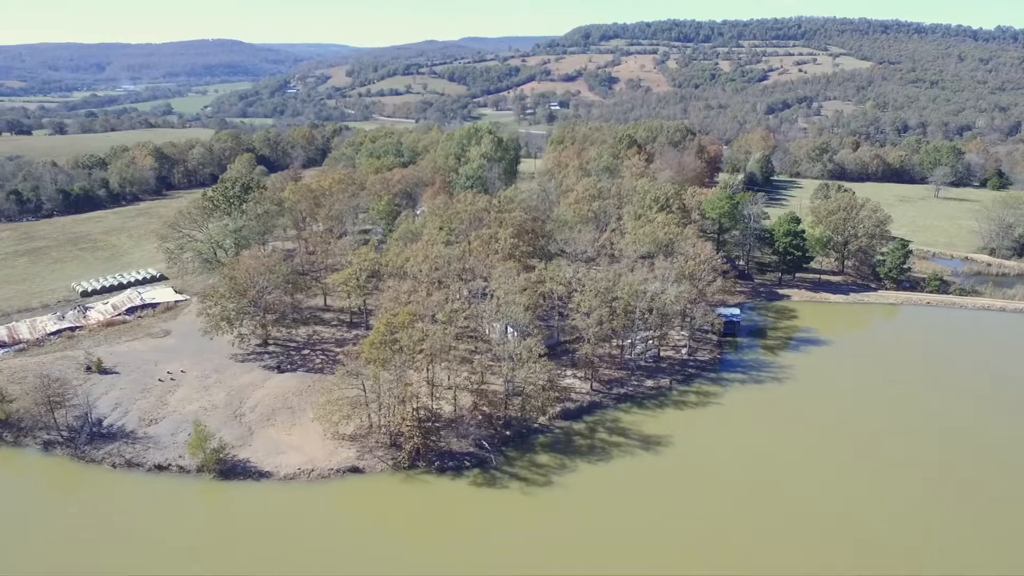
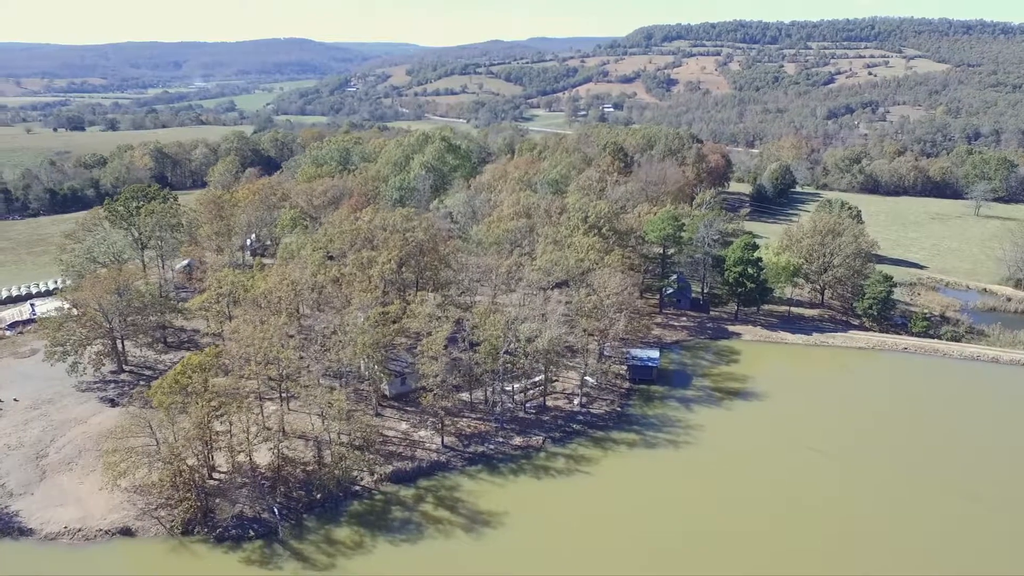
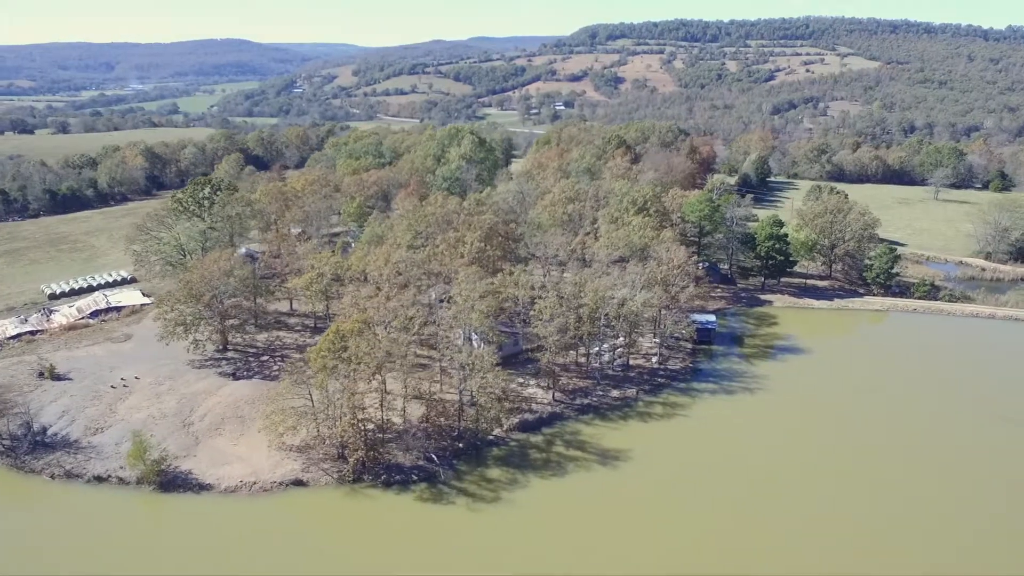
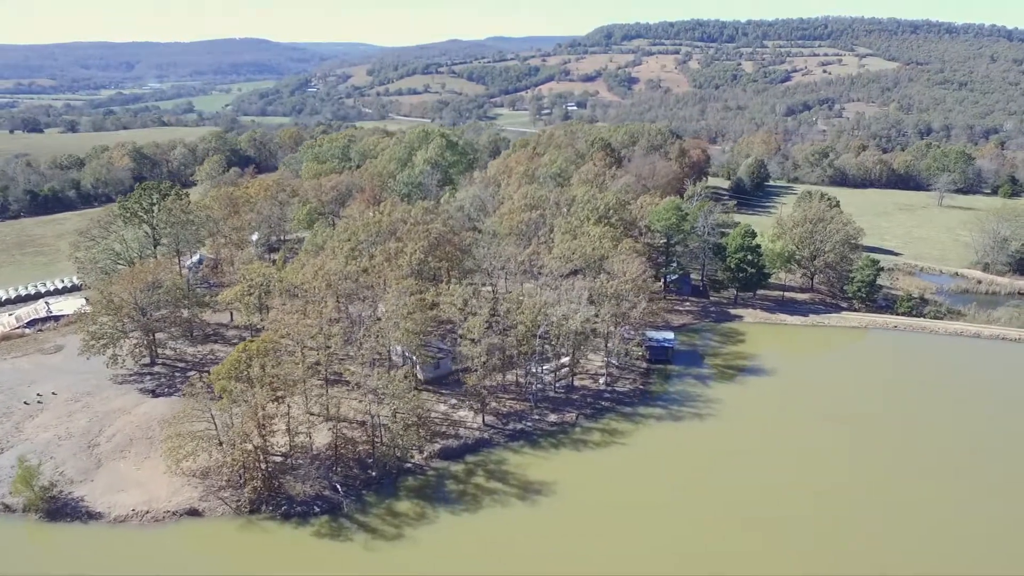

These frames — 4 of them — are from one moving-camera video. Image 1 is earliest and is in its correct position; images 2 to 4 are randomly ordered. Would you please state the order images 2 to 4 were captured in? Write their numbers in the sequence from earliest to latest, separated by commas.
3, 4, 2
